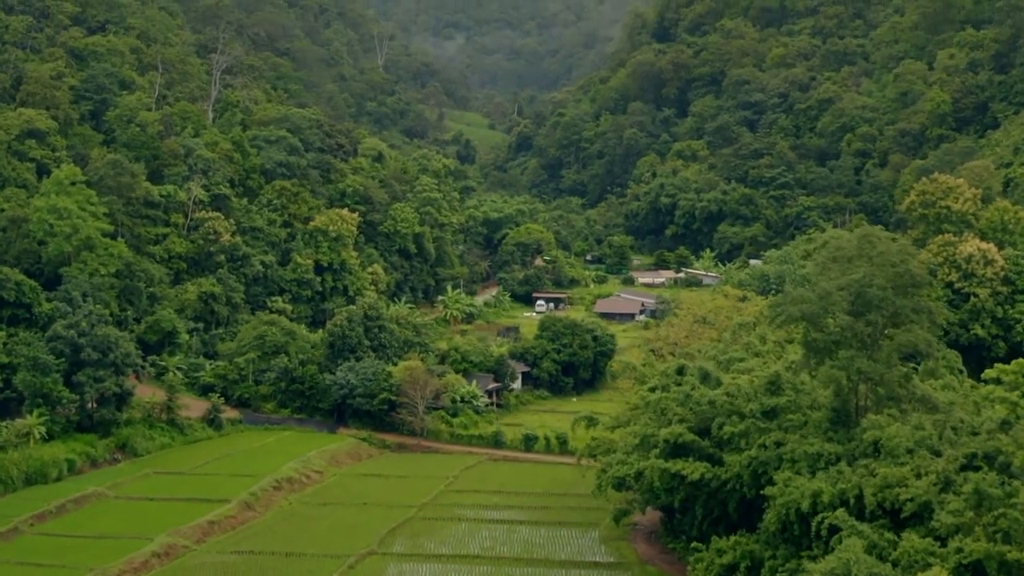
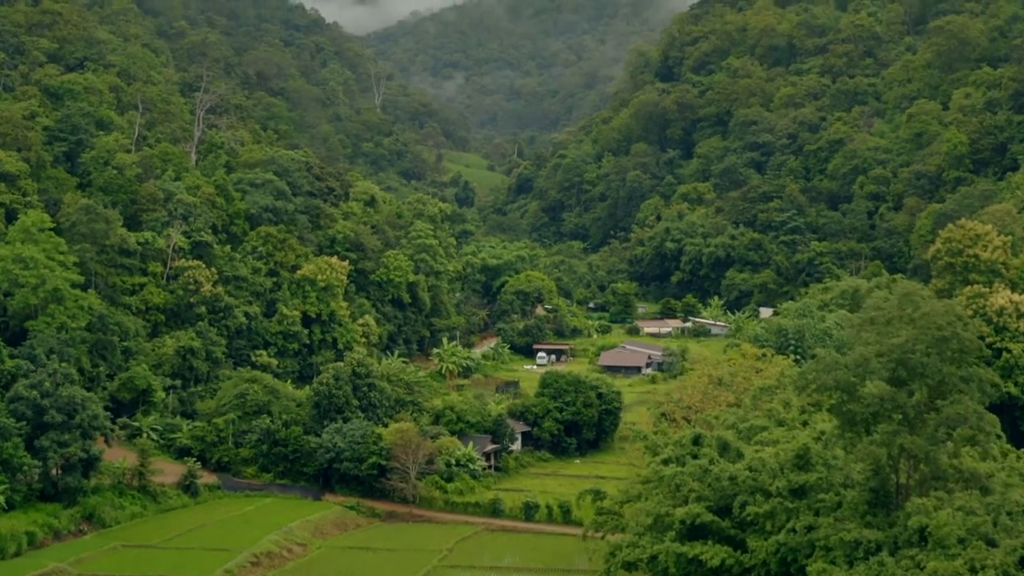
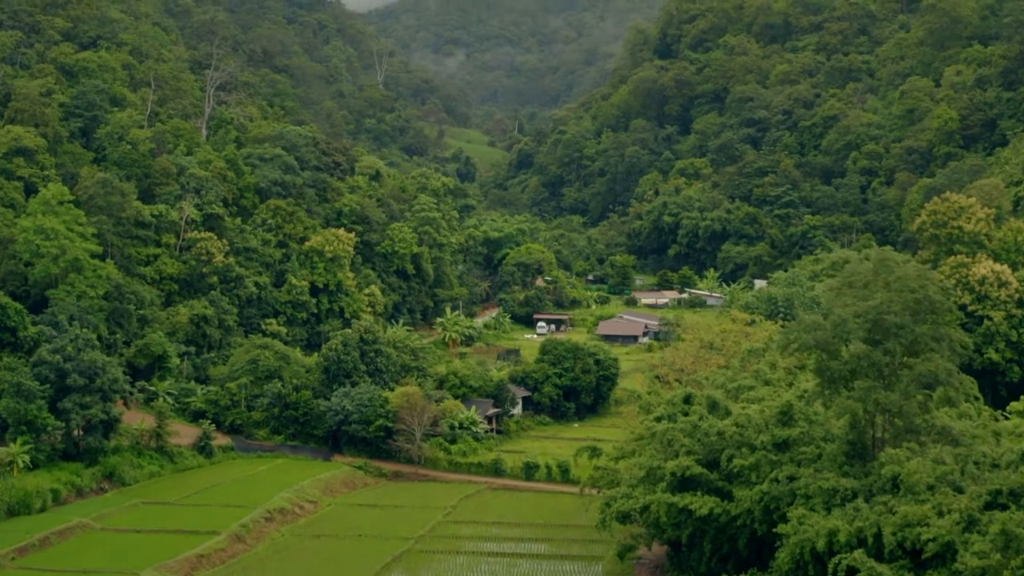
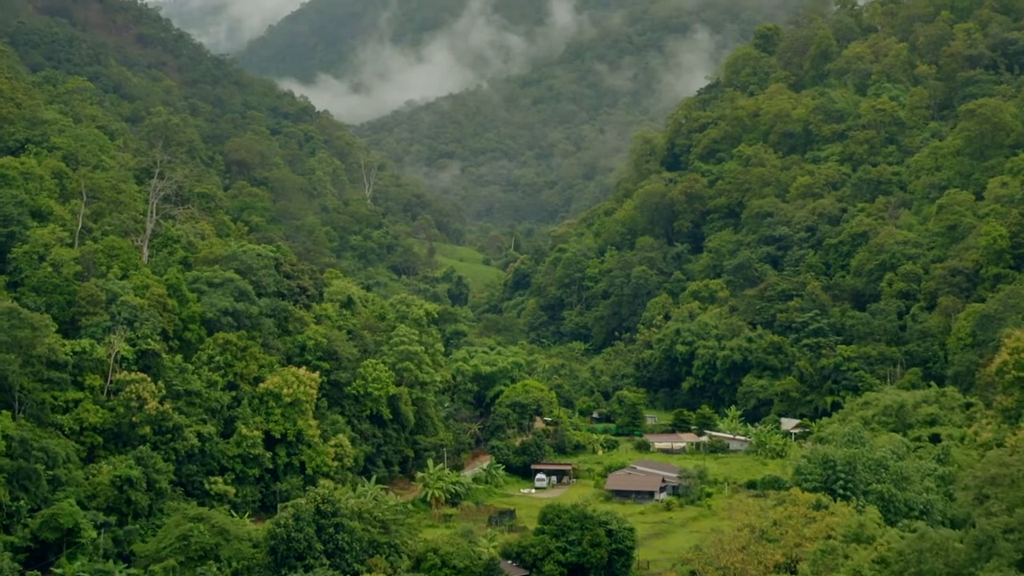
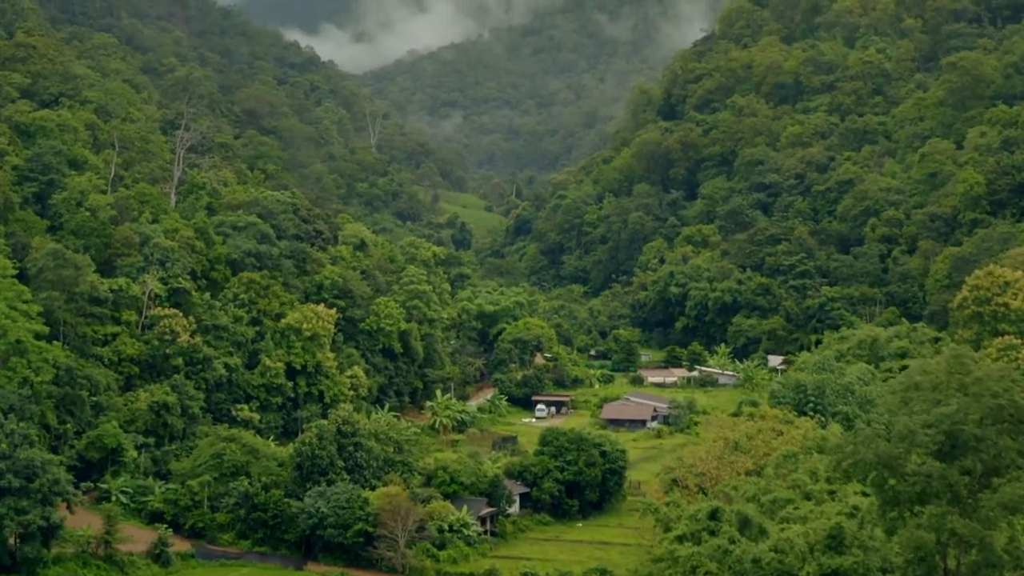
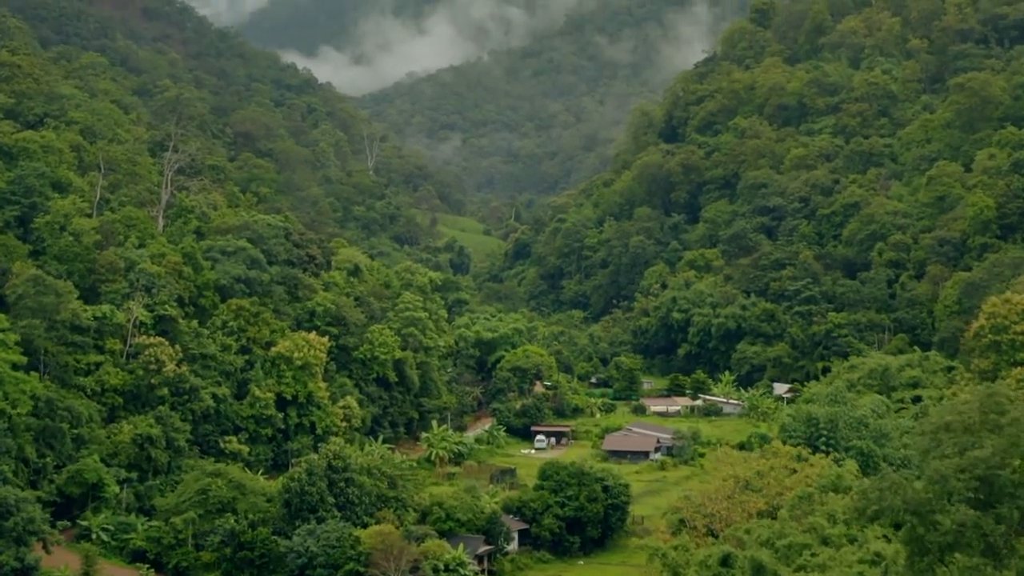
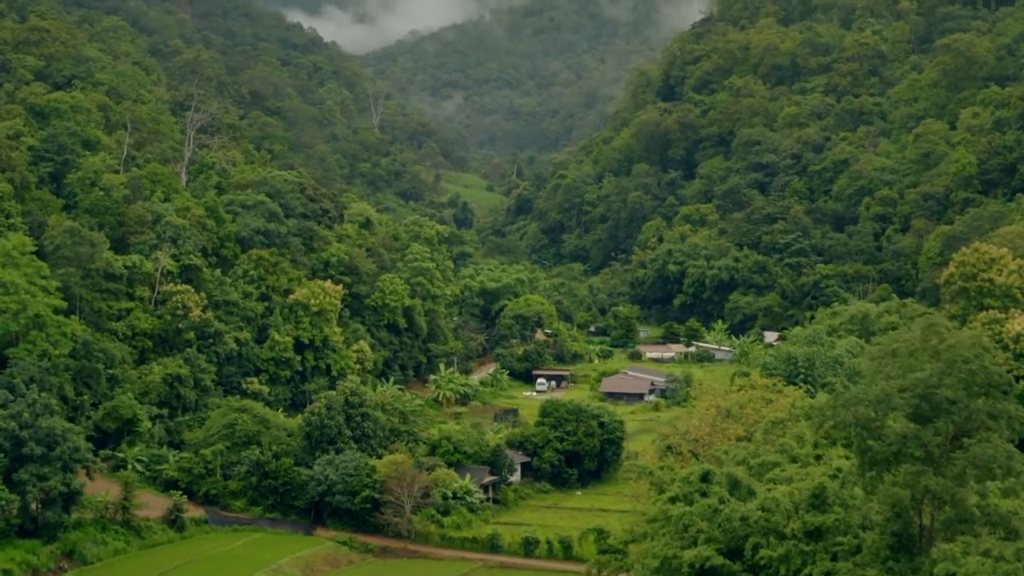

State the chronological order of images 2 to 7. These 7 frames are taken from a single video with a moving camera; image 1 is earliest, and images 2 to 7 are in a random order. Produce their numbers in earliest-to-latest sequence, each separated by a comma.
3, 2, 7, 5, 6, 4
